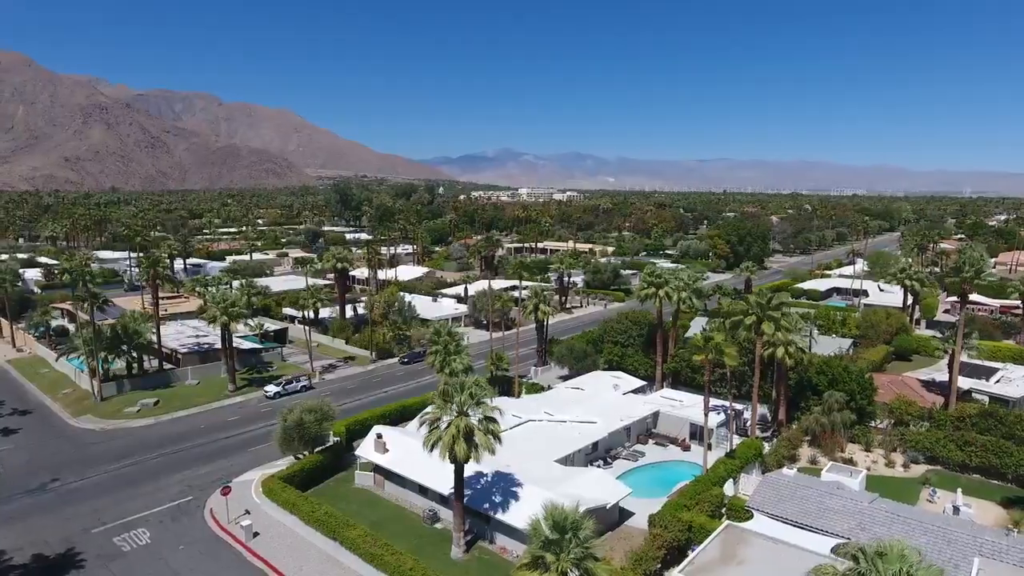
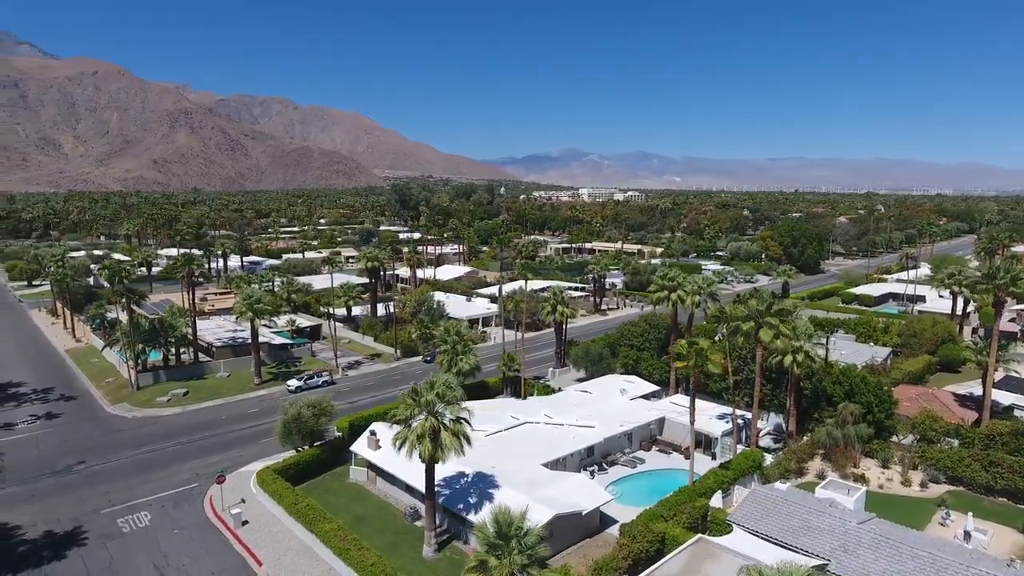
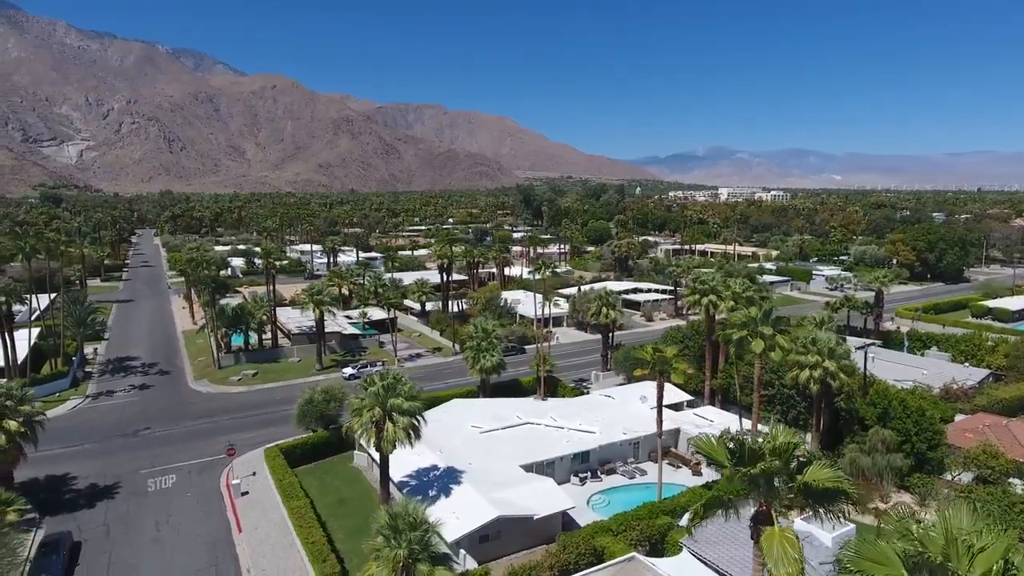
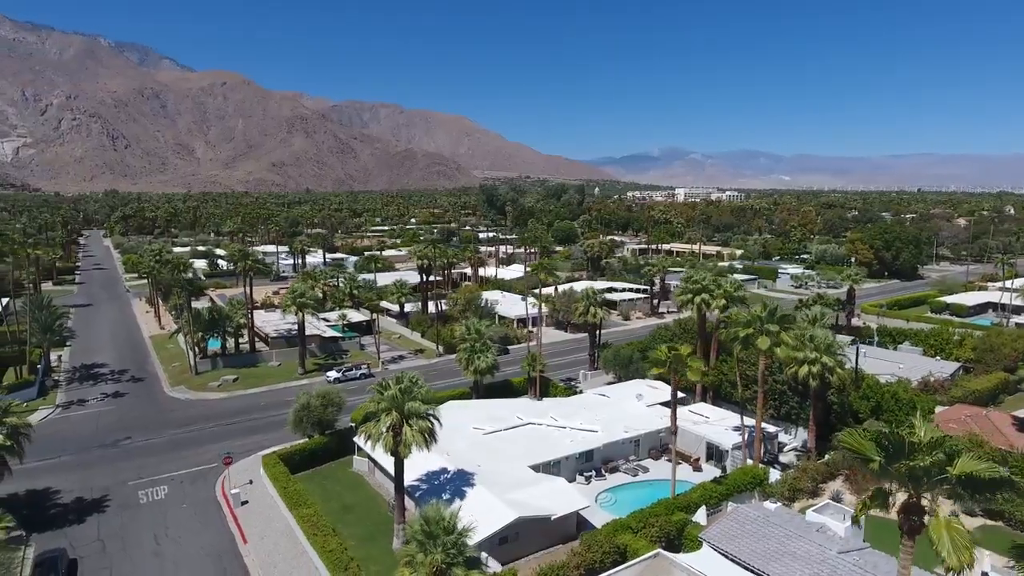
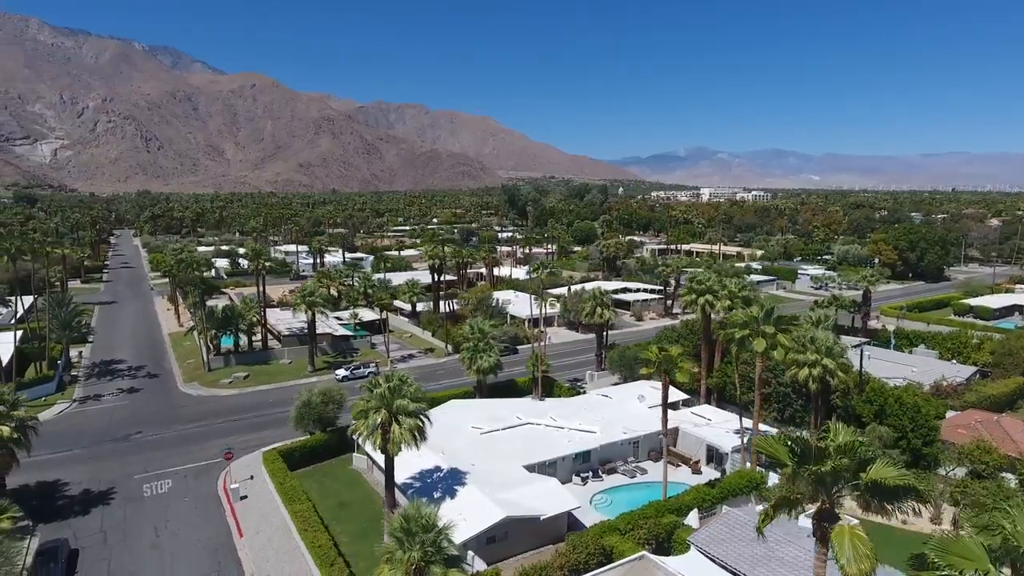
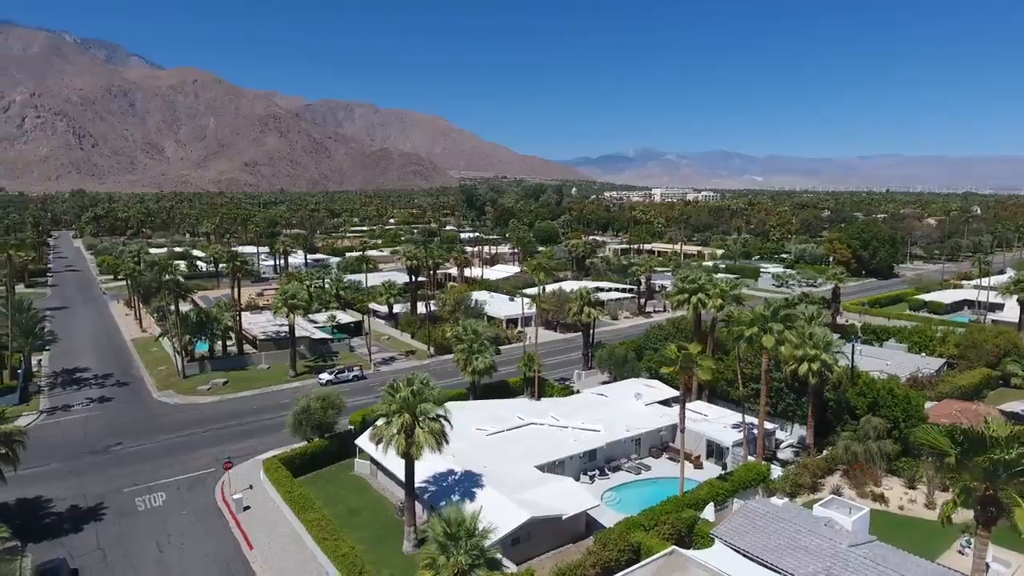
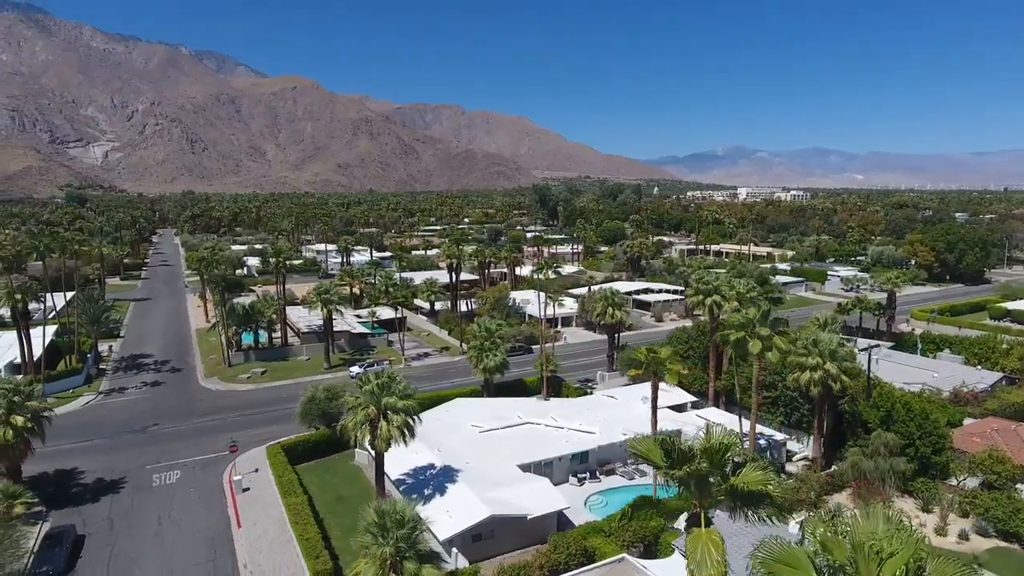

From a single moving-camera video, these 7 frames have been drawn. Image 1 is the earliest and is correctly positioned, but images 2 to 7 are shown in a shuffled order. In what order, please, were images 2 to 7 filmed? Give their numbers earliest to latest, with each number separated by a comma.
2, 6, 4, 5, 3, 7
